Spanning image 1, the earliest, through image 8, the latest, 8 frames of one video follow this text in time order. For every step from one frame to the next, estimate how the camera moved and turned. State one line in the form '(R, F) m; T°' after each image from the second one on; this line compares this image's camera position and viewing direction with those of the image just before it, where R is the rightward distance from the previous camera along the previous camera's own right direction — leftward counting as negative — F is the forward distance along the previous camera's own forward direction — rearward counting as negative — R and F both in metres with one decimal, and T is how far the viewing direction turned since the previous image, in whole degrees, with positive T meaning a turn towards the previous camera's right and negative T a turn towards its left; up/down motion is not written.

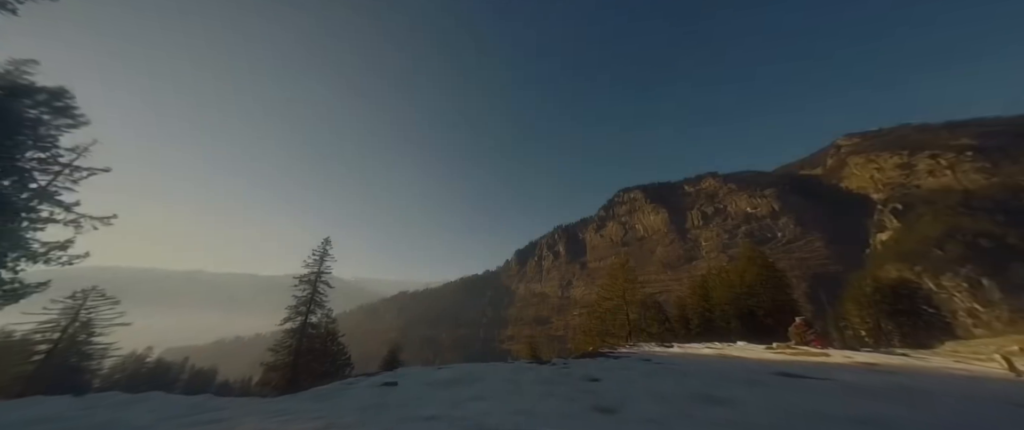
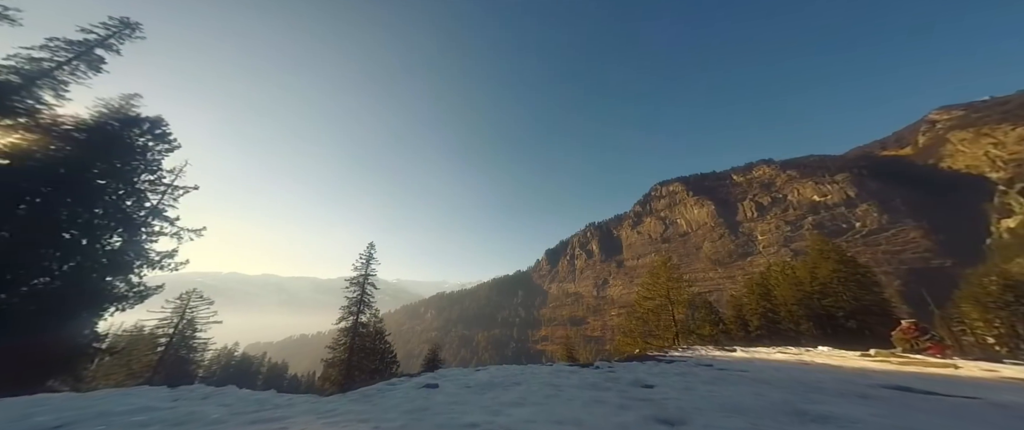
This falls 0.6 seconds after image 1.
(-0.1, 0.0) m; -5°
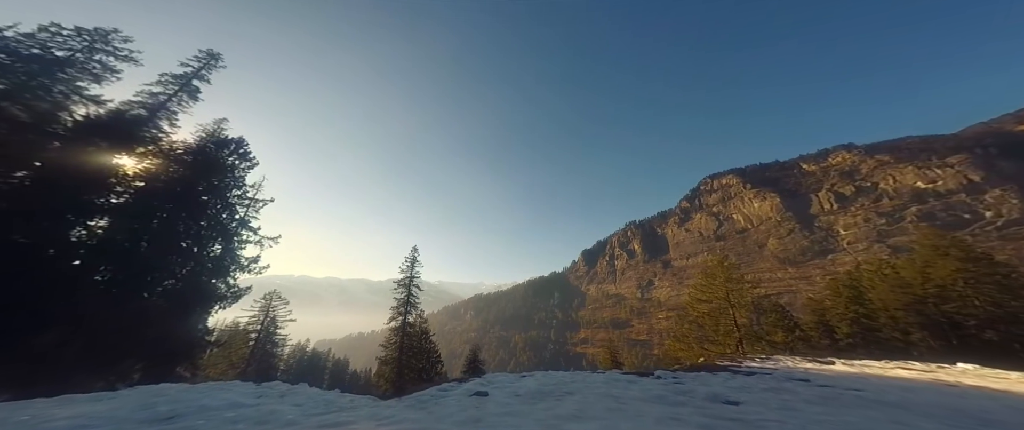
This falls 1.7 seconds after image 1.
(-0.2, +0.1) m; -6°
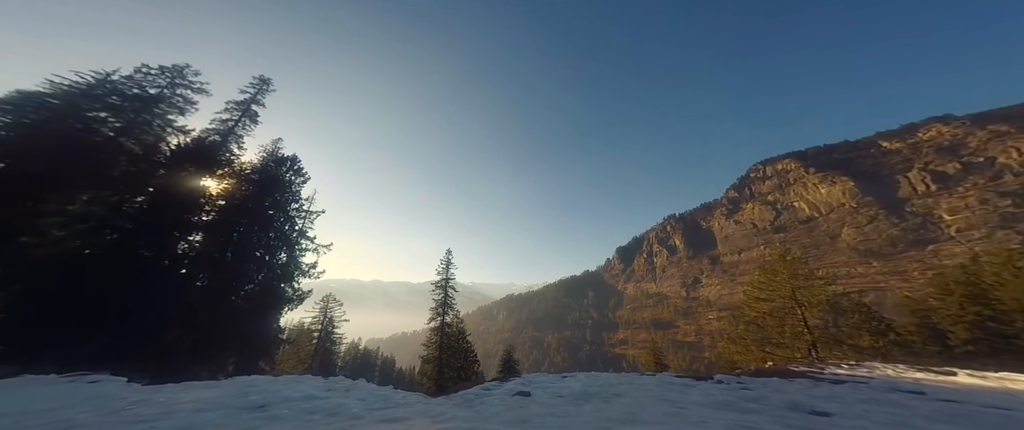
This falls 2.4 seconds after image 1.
(-0.1, +0.1) m; -5°
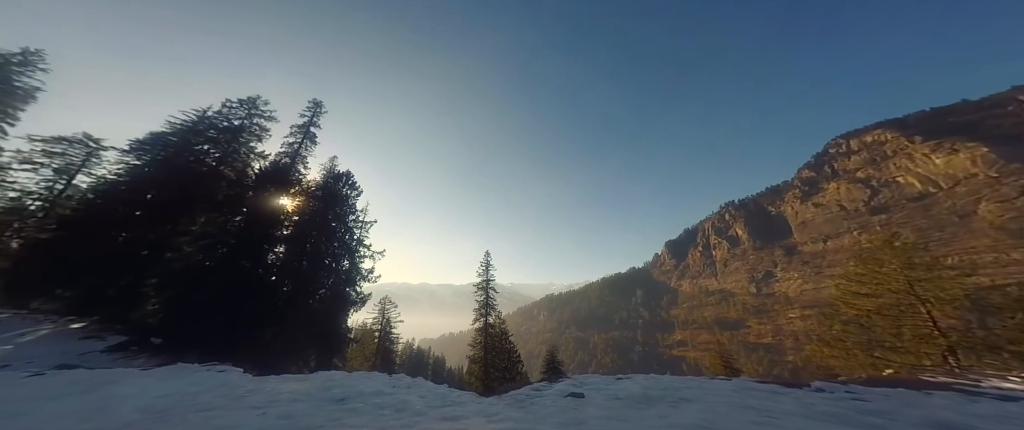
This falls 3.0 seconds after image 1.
(-0.2, +0.1) m; -7°
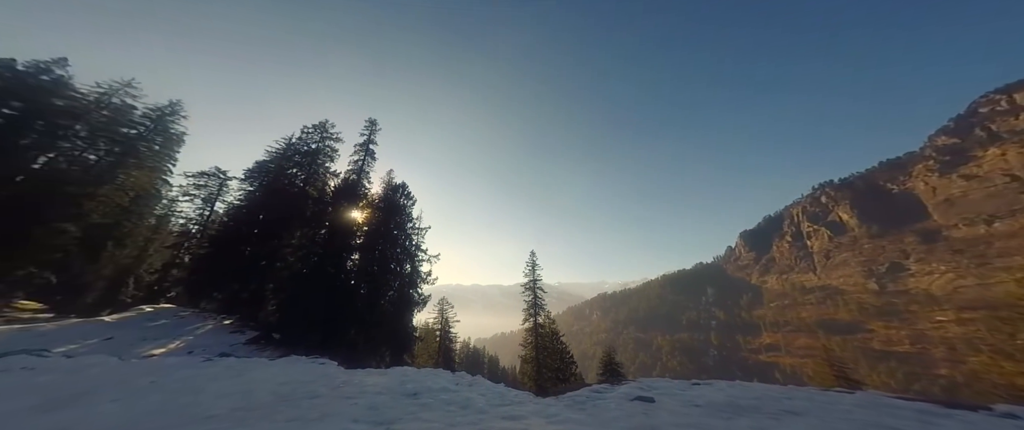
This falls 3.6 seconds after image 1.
(-0.4, +0.1) m; -9°
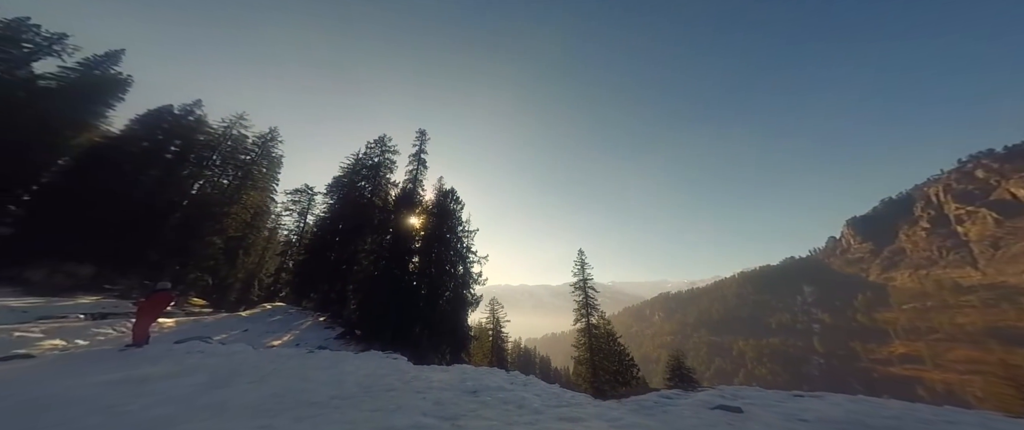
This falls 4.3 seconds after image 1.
(-0.7, +0.1) m; -10°
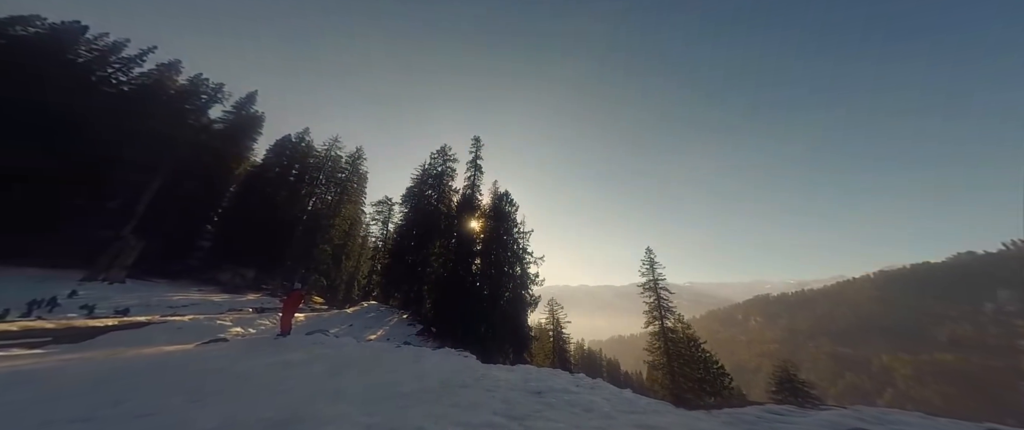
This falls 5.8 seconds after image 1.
(-0.1, +0.5) m; -11°
